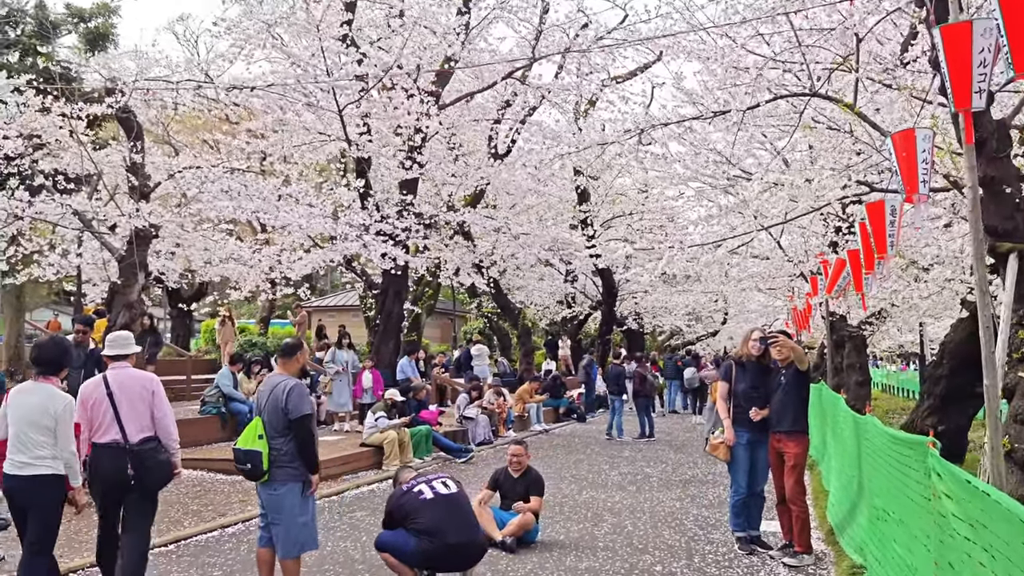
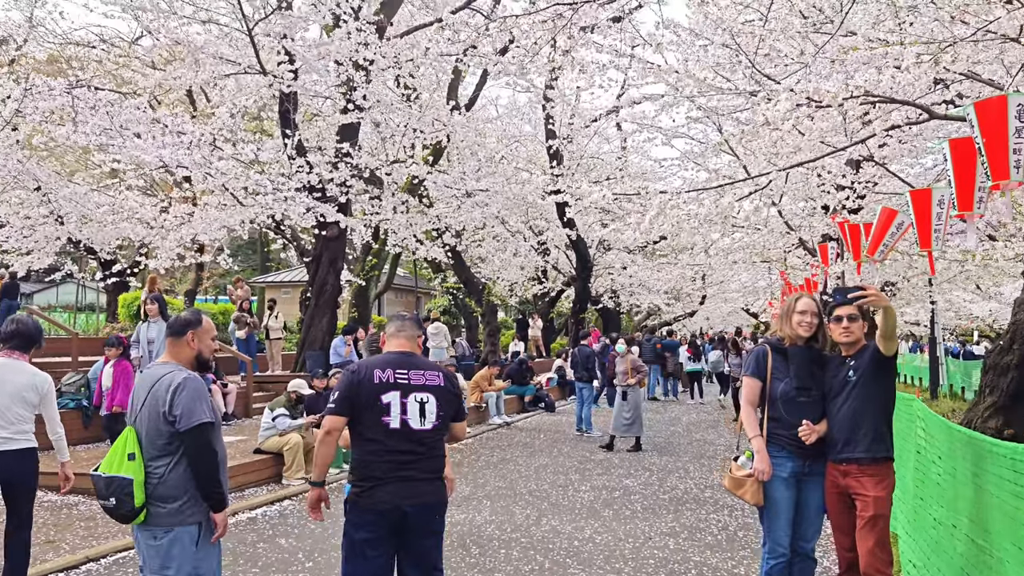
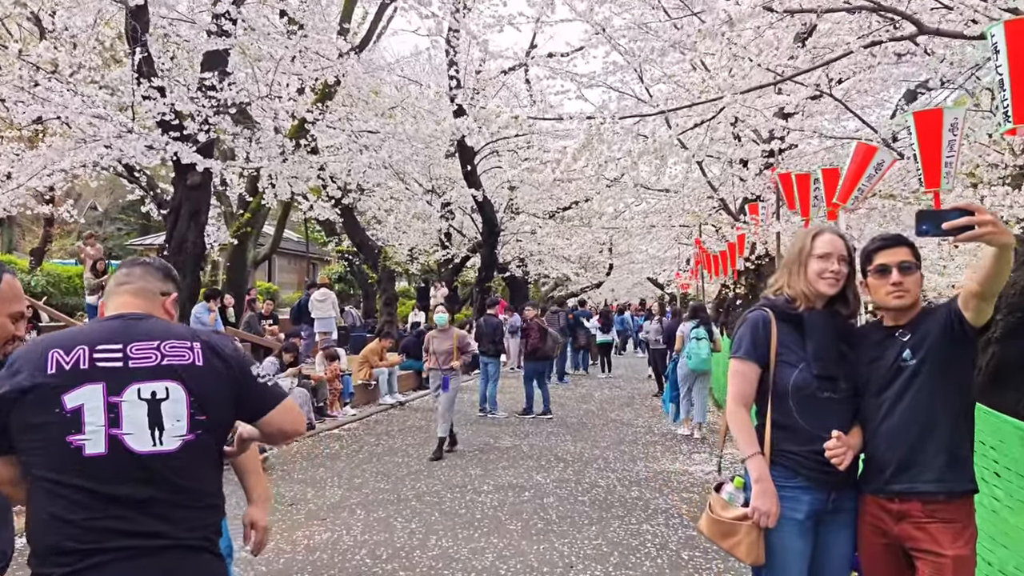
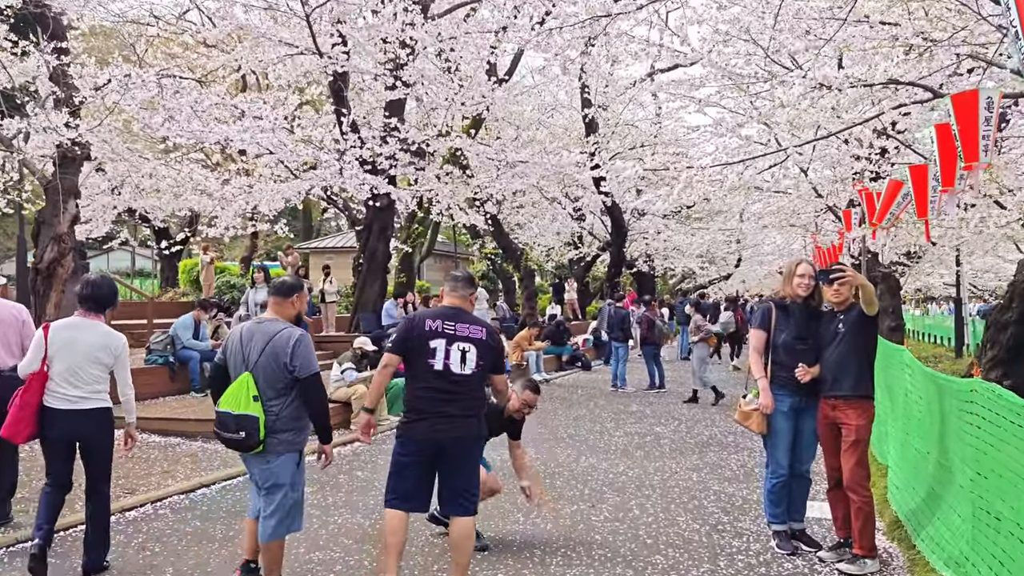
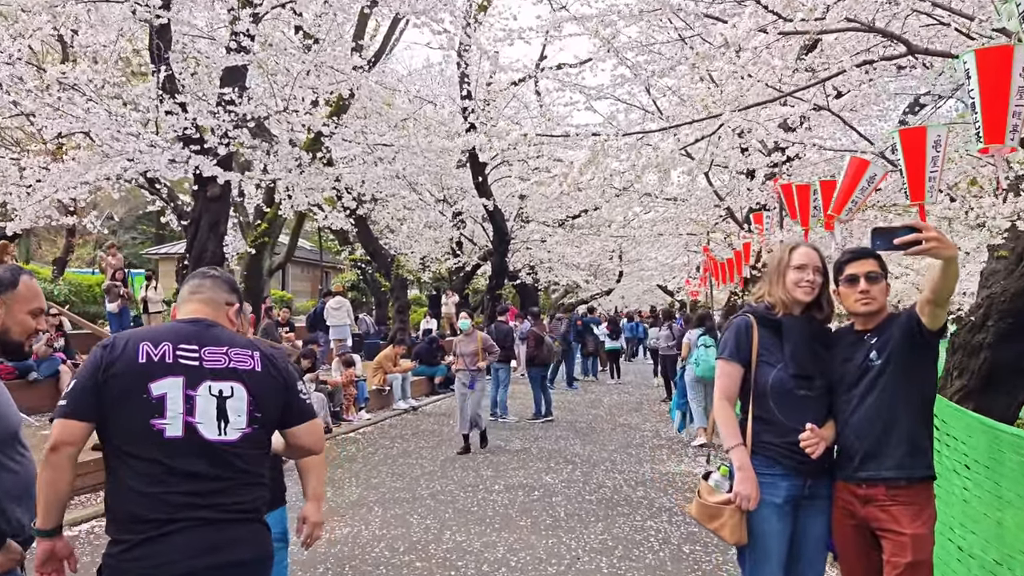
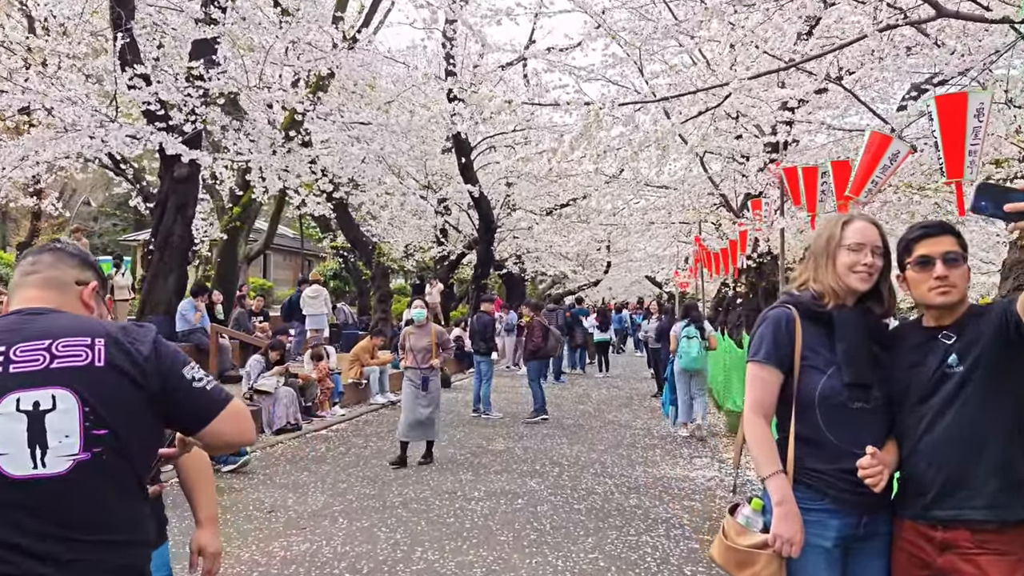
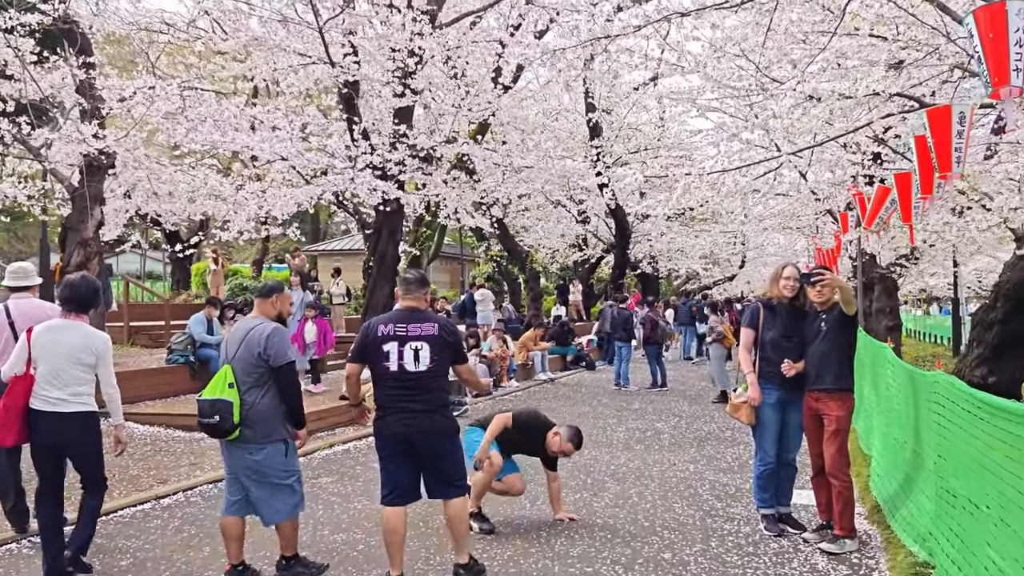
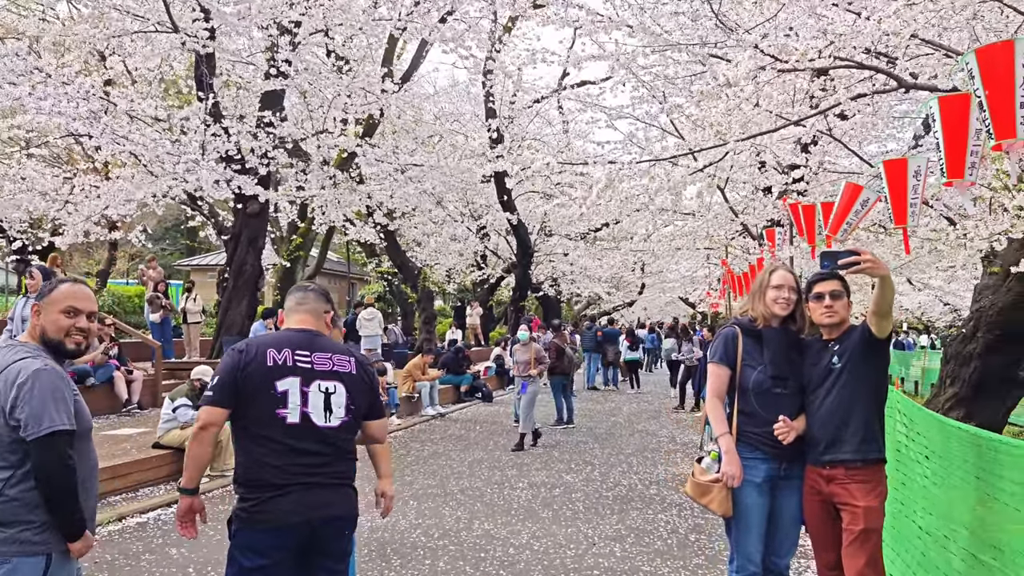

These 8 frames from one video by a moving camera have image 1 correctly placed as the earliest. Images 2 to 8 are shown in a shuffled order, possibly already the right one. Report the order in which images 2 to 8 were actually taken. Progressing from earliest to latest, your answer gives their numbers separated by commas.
7, 4, 2, 8, 5, 3, 6
